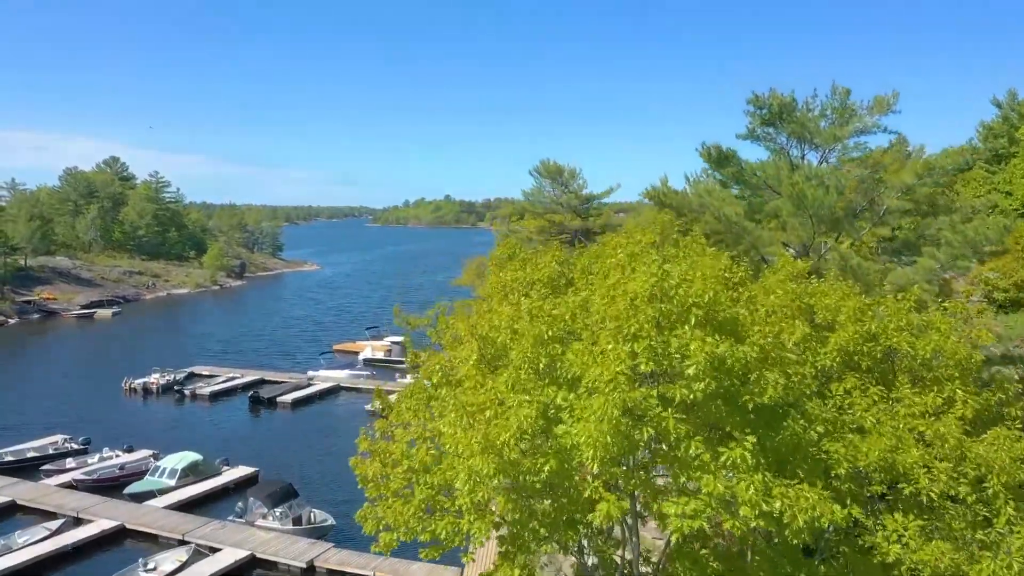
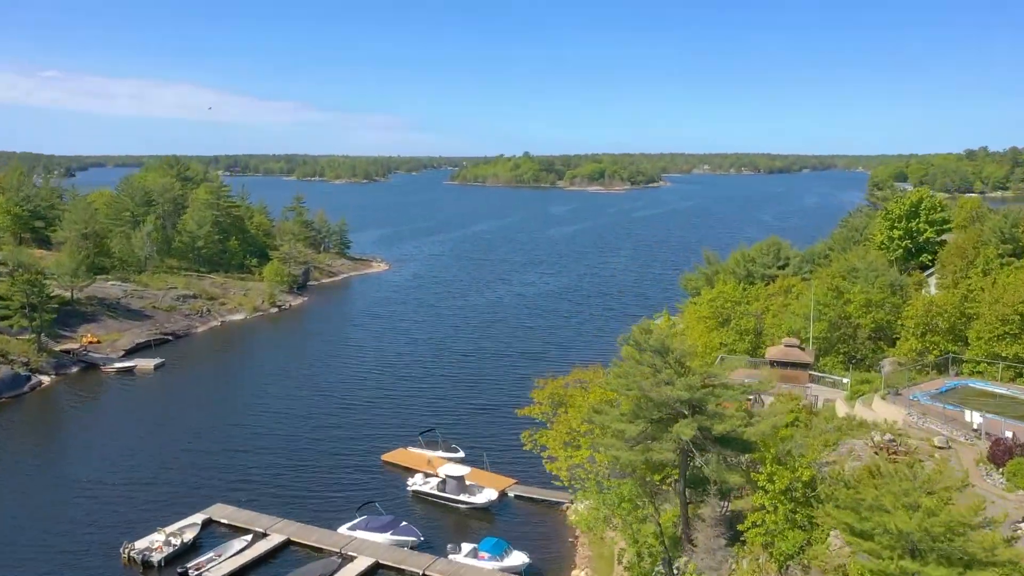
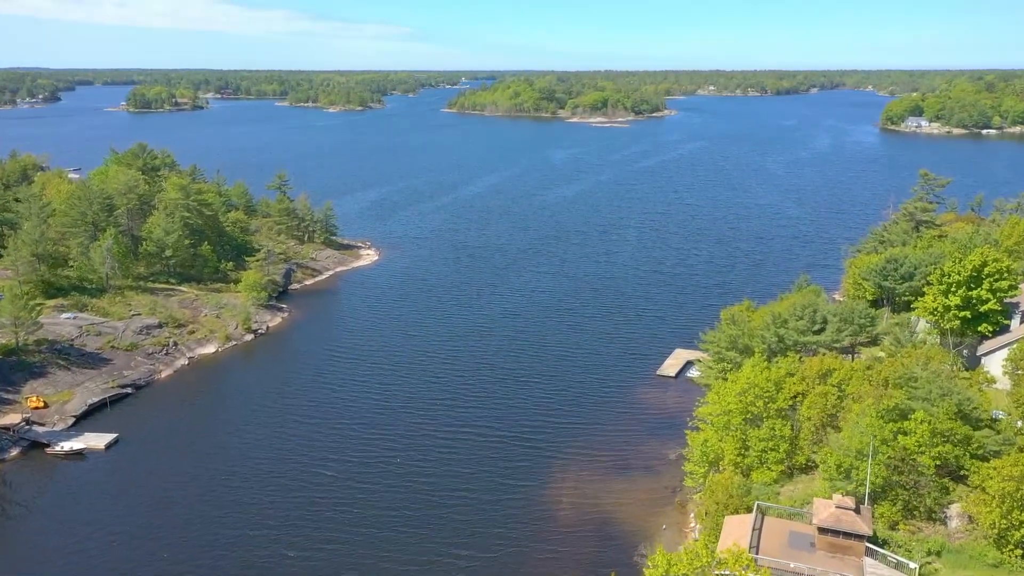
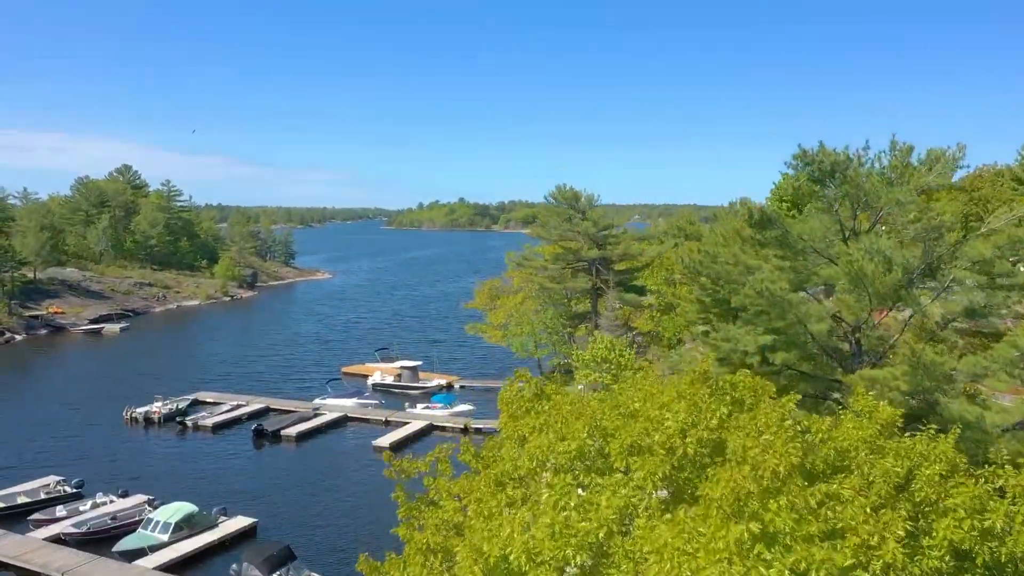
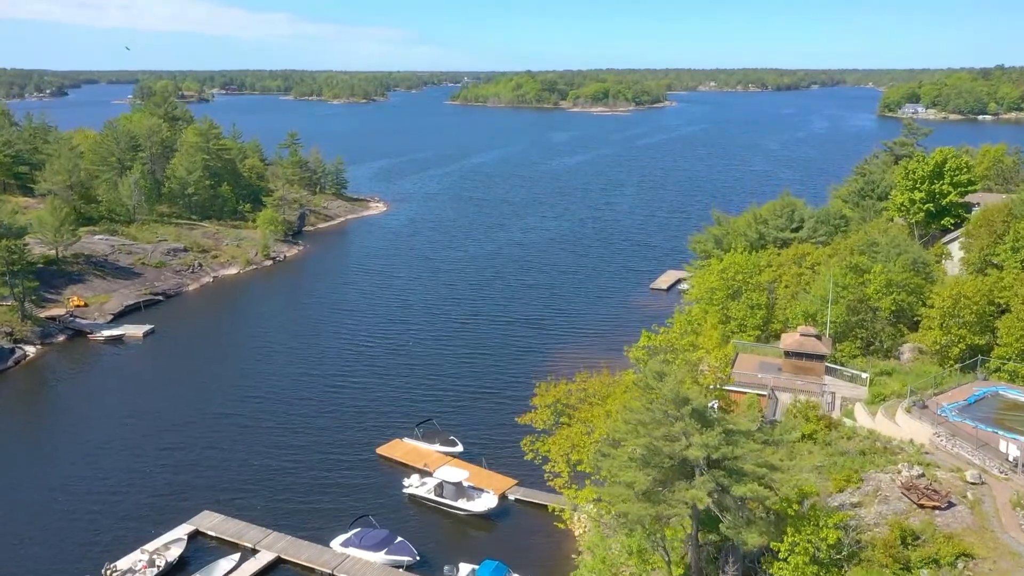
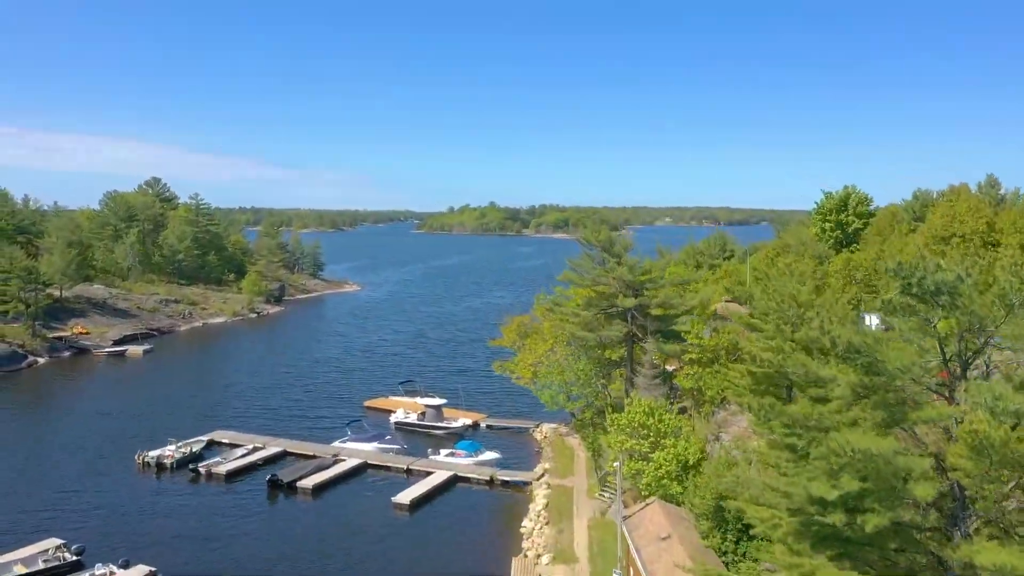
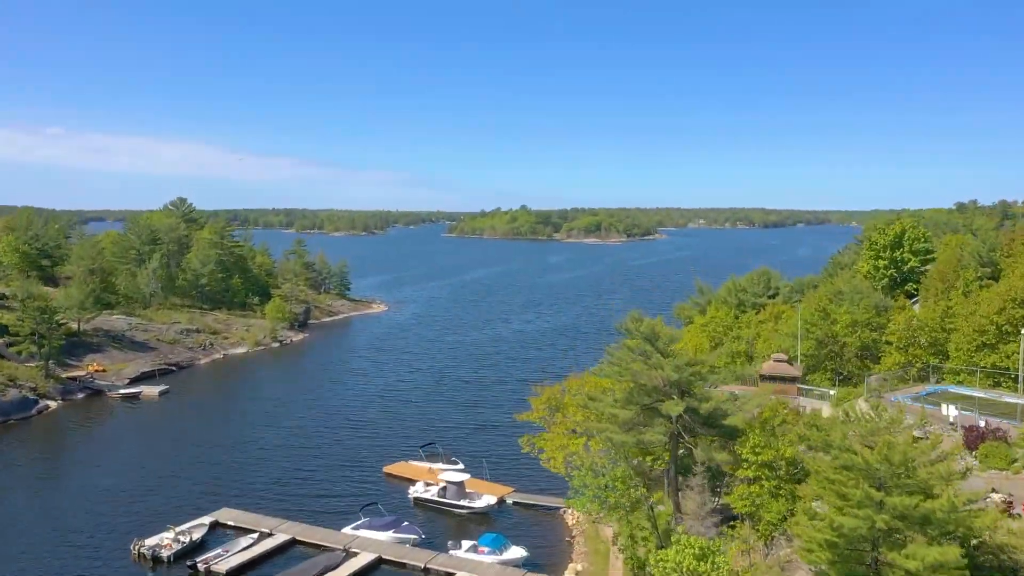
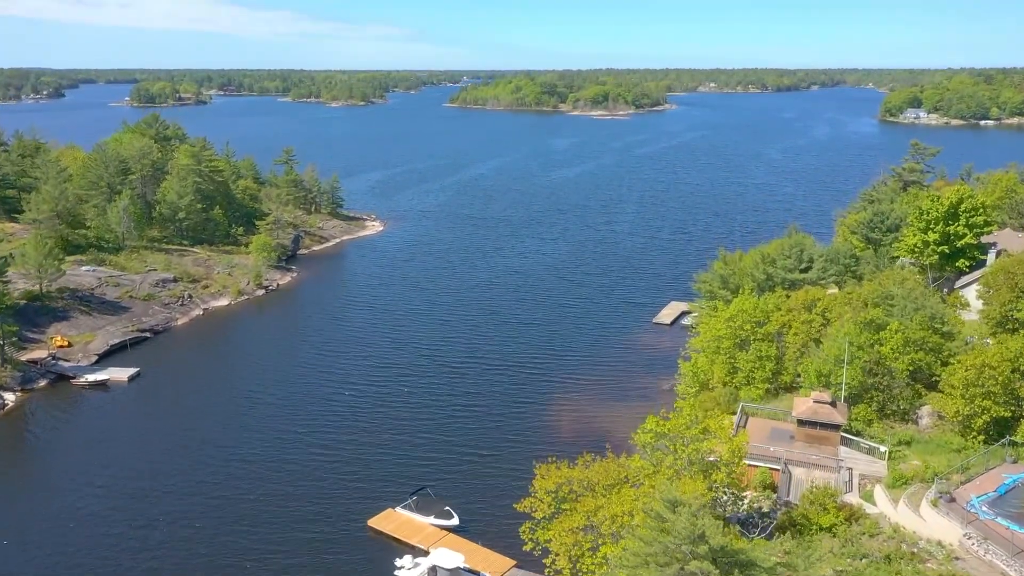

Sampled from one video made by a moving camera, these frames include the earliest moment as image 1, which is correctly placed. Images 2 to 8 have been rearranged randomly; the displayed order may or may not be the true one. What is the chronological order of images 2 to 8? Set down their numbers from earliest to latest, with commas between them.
4, 6, 7, 2, 5, 8, 3
